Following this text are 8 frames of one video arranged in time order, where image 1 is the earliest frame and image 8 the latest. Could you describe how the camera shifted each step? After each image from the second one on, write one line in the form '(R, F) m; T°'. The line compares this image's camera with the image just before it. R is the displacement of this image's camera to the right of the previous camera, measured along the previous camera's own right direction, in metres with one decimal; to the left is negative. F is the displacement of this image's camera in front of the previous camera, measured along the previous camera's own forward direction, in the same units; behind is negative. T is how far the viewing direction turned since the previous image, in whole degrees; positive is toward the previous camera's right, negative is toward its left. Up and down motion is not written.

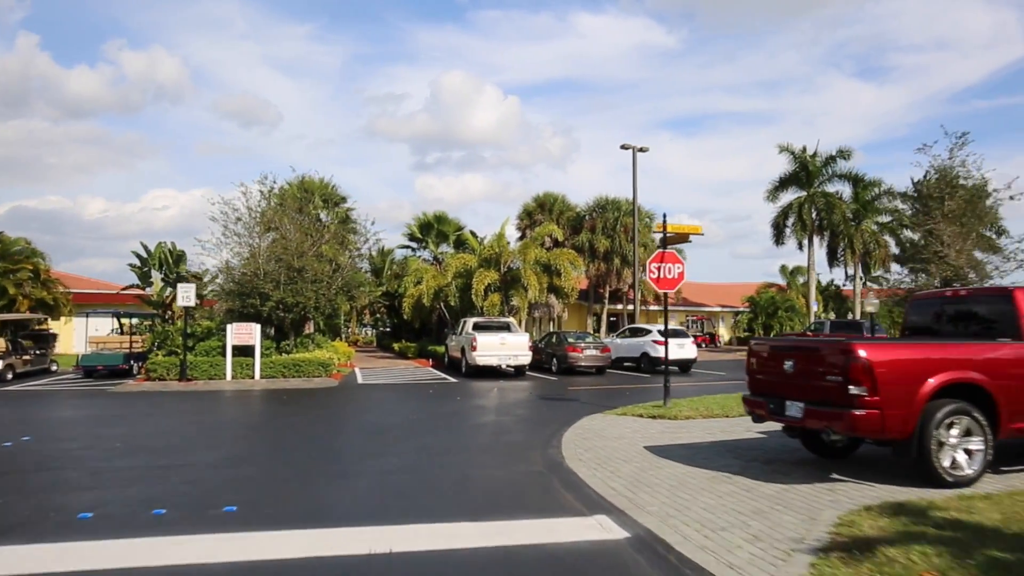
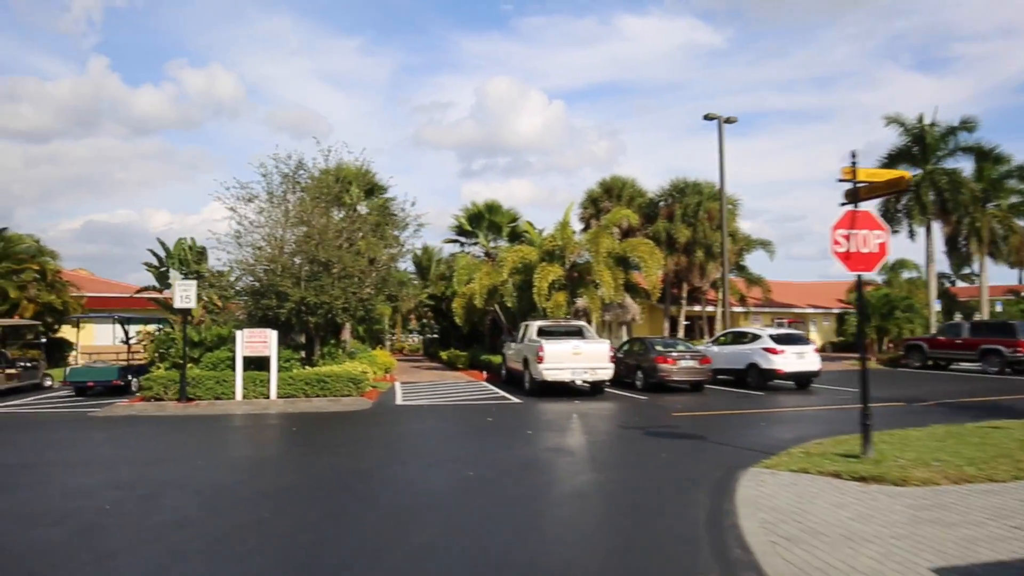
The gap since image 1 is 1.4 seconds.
(-0.9, +4.9) m; -4°
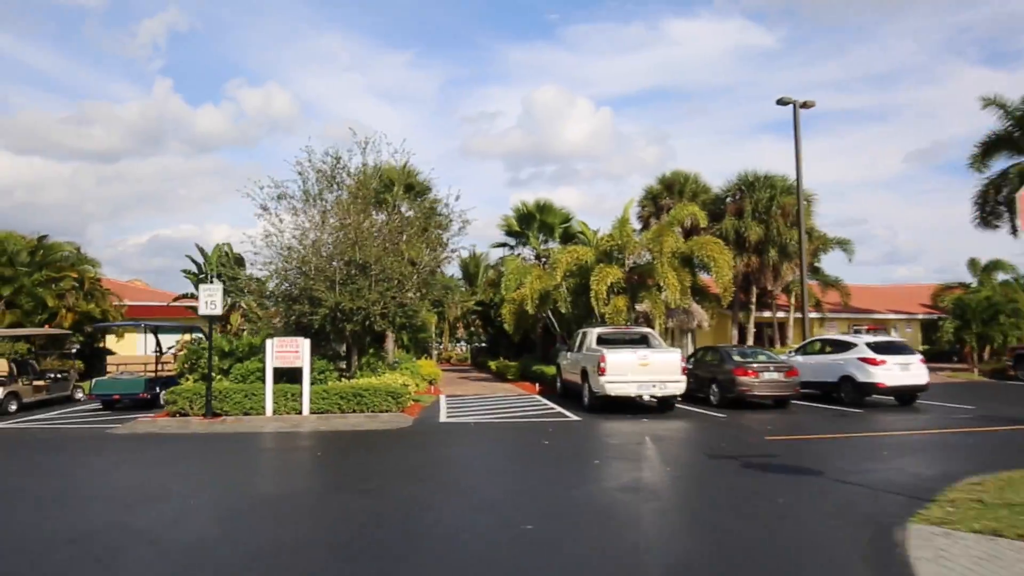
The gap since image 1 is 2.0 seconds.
(-0.2, +2.1) m; -4°
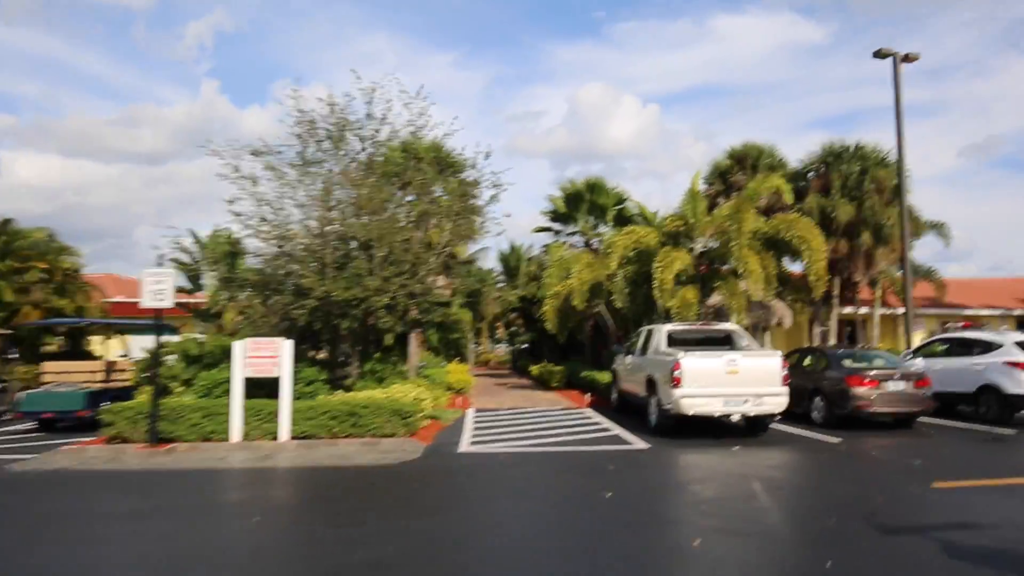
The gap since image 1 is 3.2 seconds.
(0.0, +4.0) m; -4°
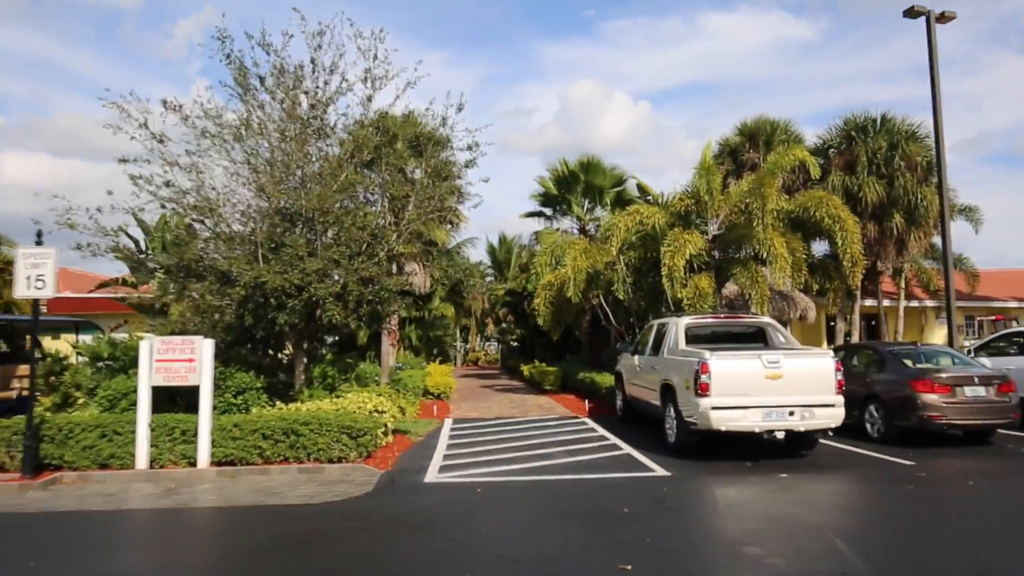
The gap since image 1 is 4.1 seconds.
(+0.2, +2.7) m; +1°
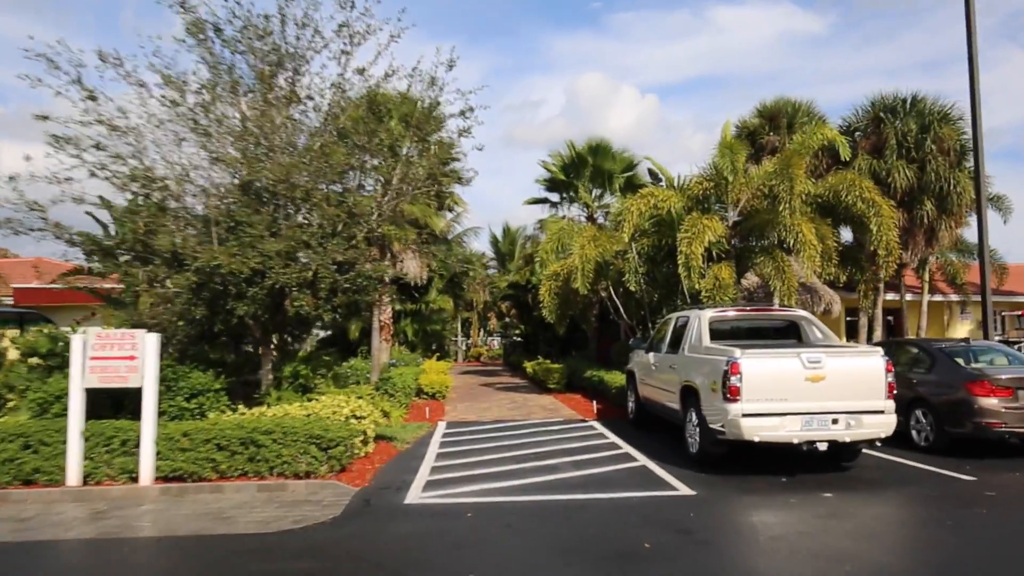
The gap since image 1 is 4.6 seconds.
(+0.1, +1.4) m; -1°
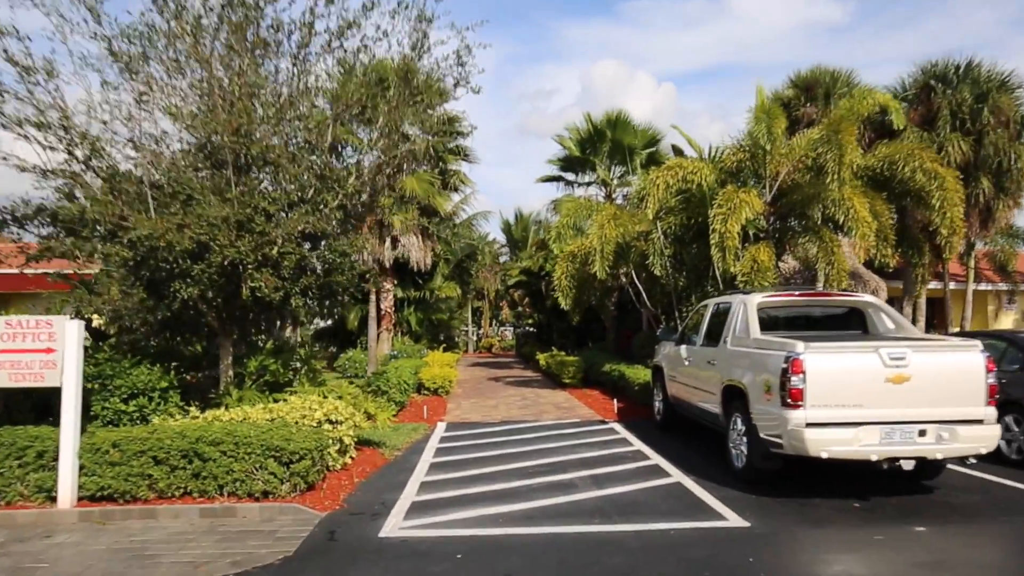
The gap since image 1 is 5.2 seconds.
(+0.1, +1.7) m; -1°
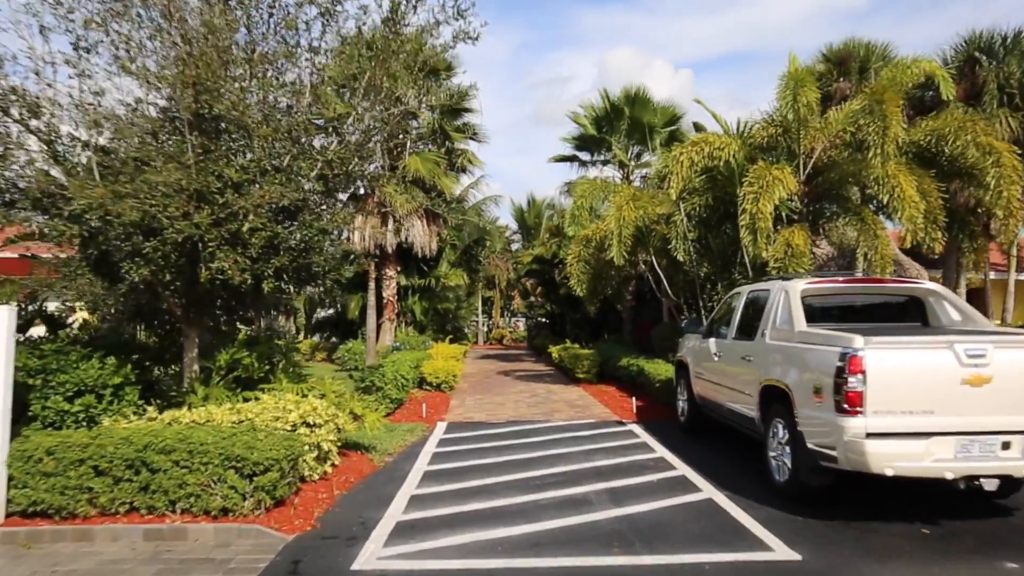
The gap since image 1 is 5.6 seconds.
(+0.1, +1.1) m; -1°
